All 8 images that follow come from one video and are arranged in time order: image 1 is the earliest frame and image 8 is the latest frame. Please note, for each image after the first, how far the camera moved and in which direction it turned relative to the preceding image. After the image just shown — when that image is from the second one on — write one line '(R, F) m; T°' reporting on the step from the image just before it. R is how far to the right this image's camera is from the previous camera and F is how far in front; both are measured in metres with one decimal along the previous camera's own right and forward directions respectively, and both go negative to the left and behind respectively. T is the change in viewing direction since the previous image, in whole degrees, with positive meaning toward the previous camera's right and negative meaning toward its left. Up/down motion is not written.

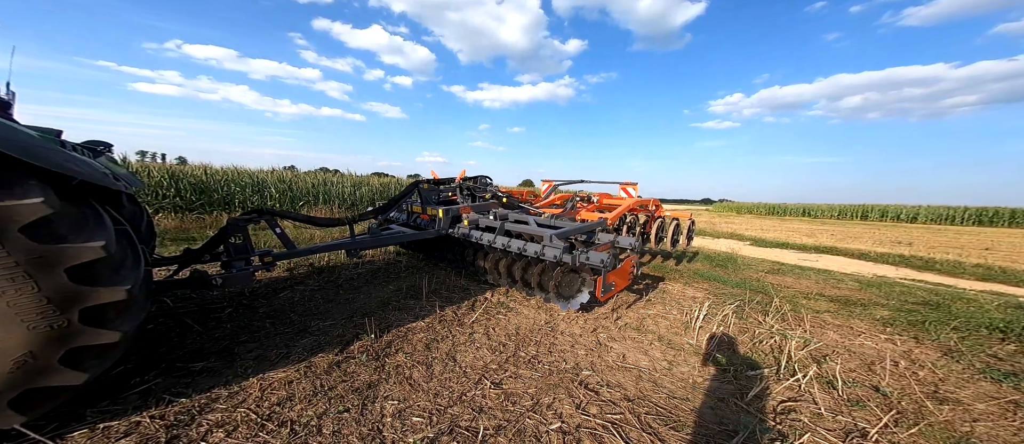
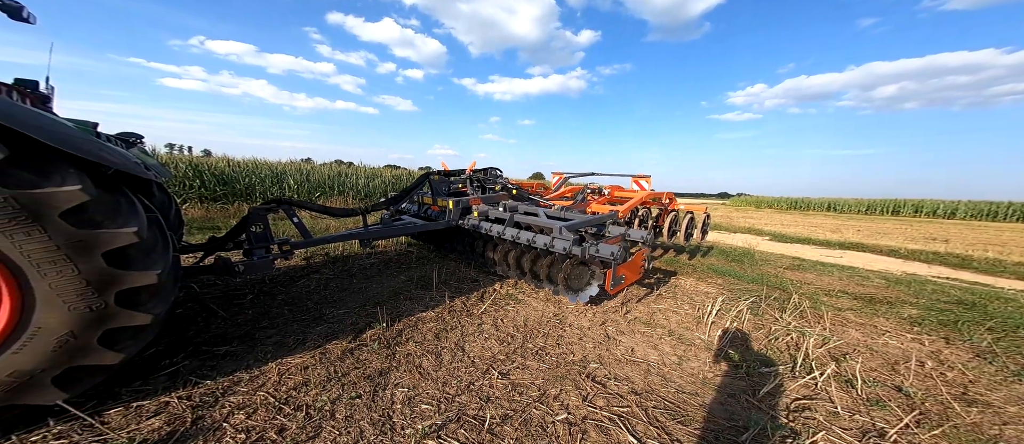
(0.0, 0.0) m; -2°
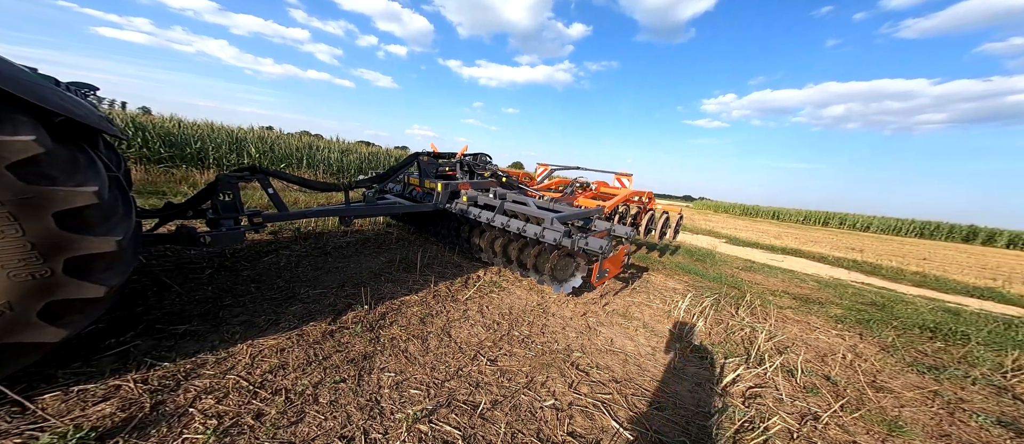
(-0.3, -0.1) m; +6°
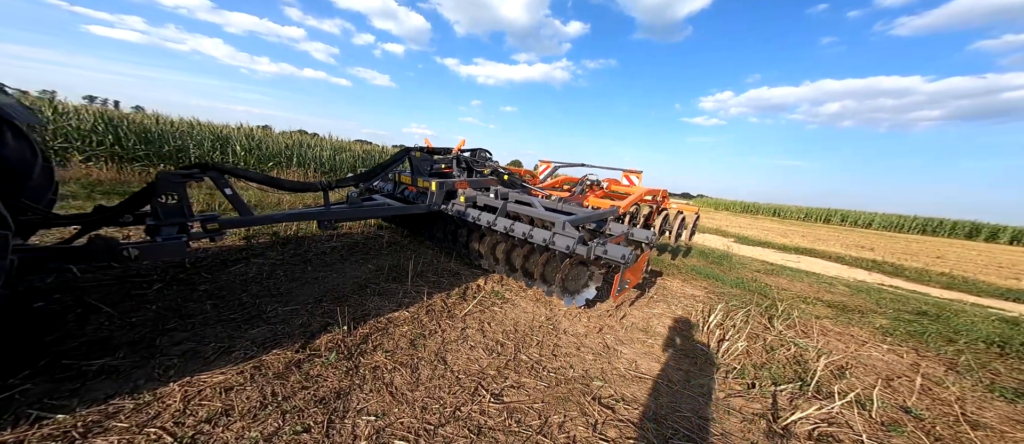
(-0.1, +0.5) m; 0°
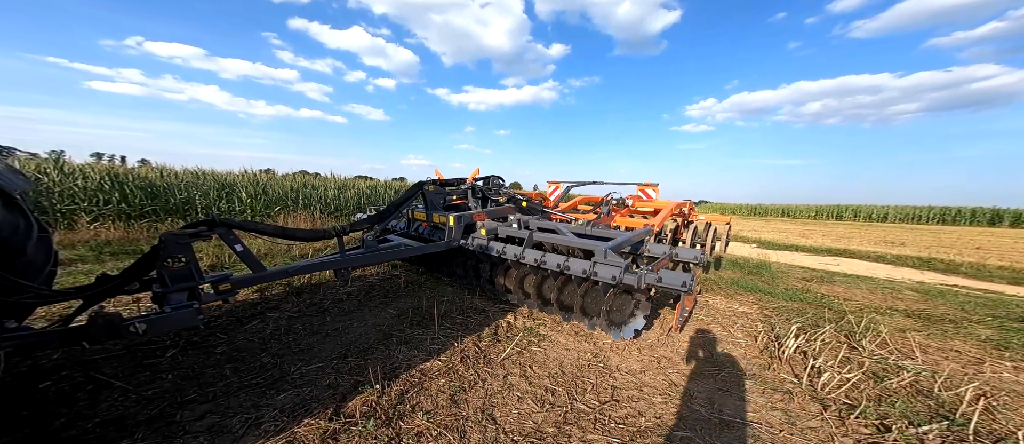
(-0.3, +0.3) m; -1°
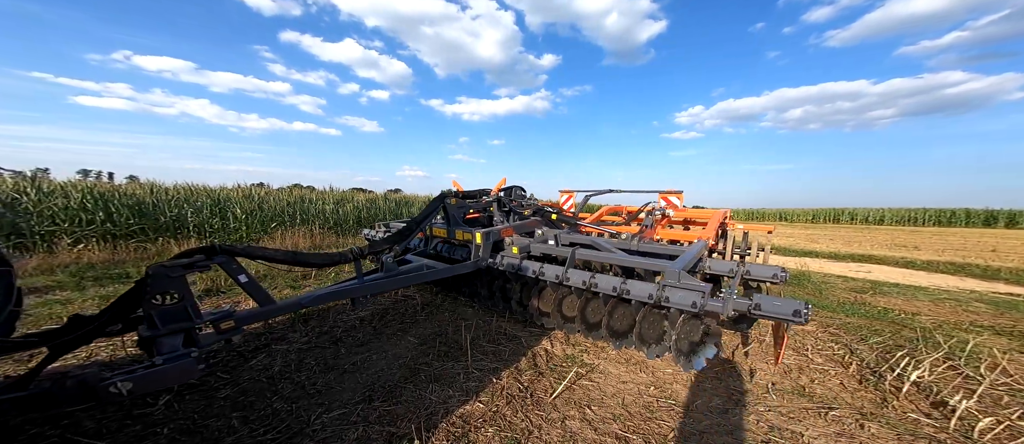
(-0.4, +0.4) m; +1°
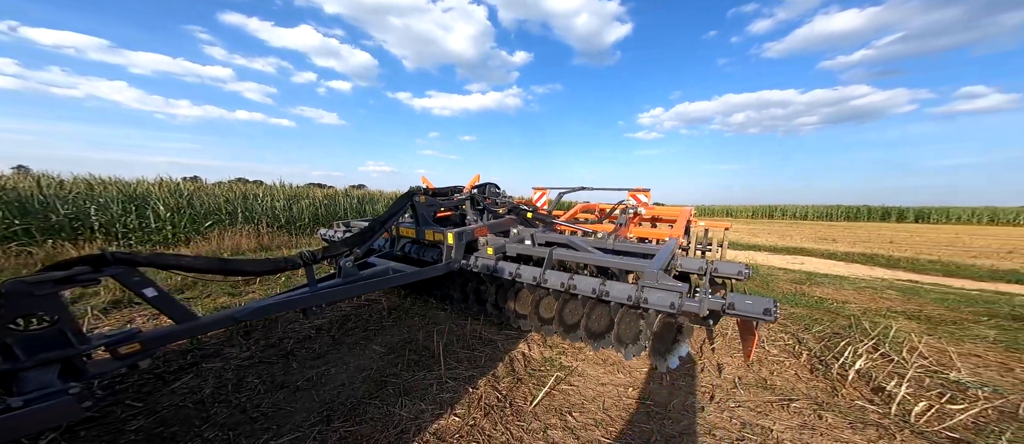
(-0.1, +0.1) m; +6°
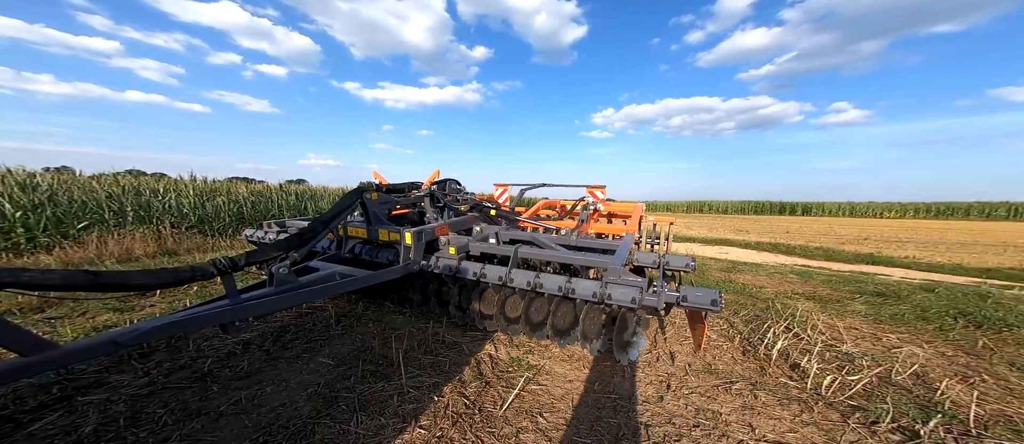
(-0.1, +0.1) m; +7°
